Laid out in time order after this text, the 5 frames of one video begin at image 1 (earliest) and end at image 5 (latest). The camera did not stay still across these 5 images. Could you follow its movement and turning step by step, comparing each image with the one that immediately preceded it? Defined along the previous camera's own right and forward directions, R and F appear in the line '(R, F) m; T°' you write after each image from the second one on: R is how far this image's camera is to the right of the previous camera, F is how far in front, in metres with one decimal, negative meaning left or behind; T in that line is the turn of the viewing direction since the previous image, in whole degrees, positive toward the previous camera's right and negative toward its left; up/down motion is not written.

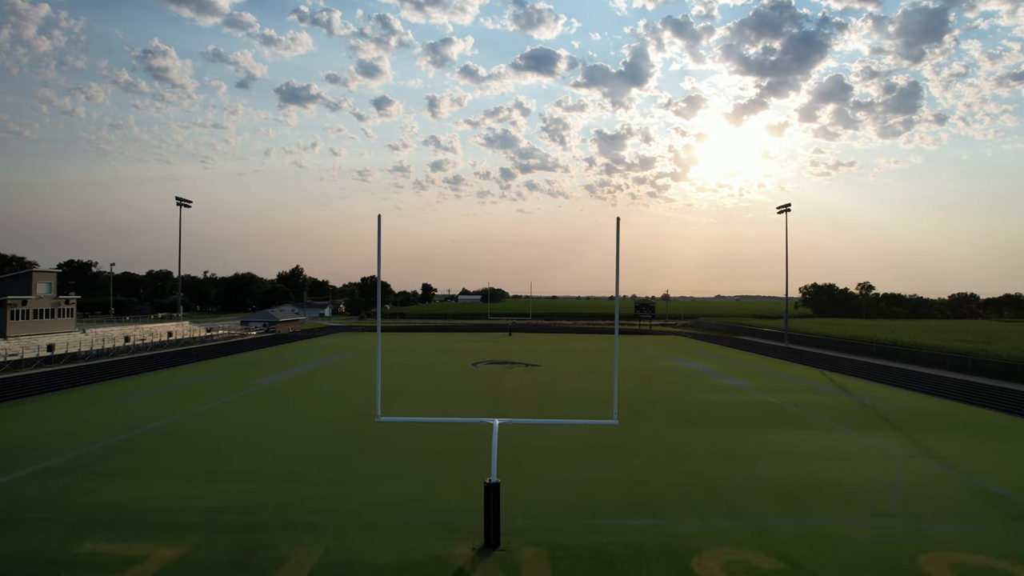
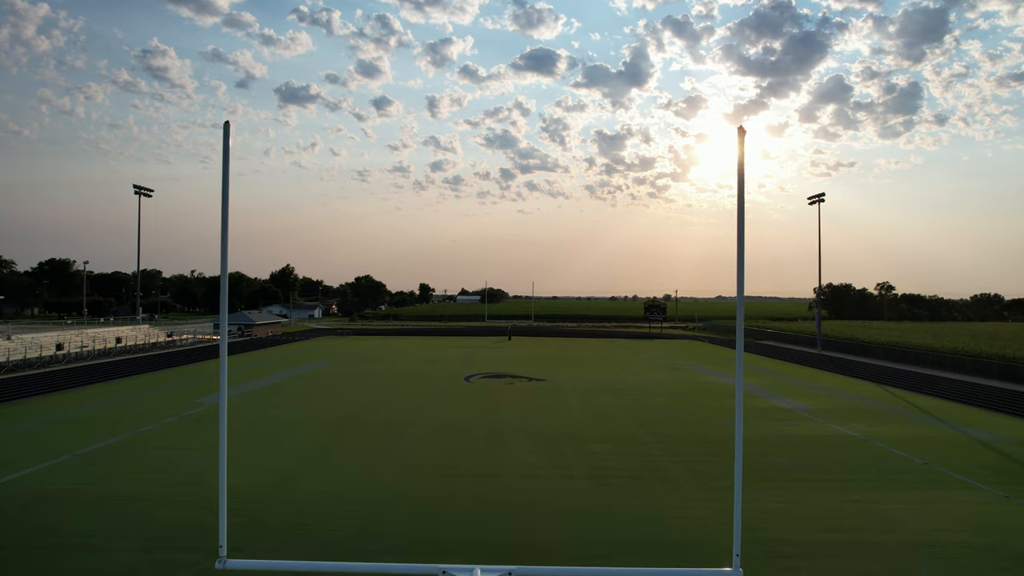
(0.0, +2.5) m; 0°
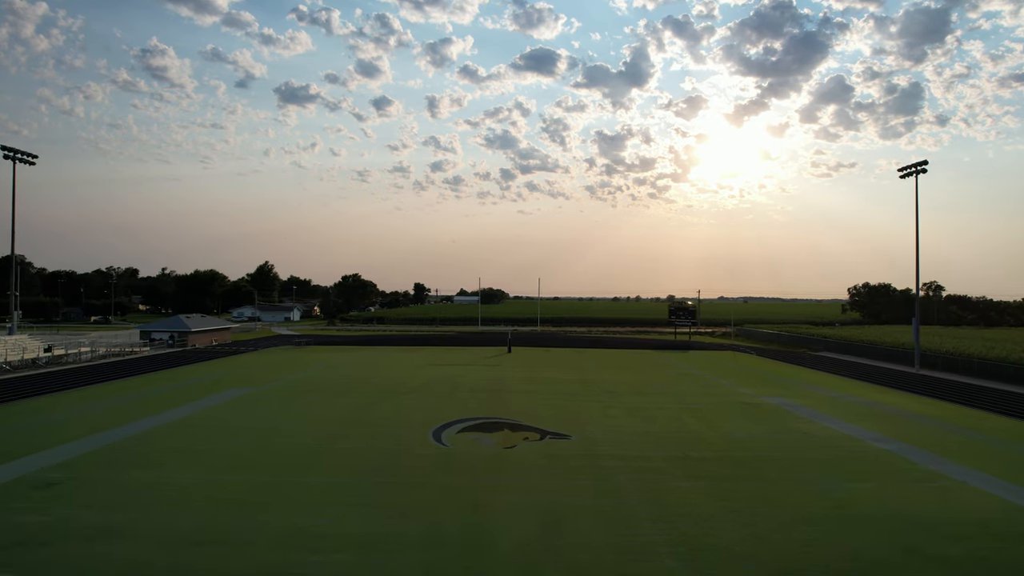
(0.0, +5.0) m; 0°
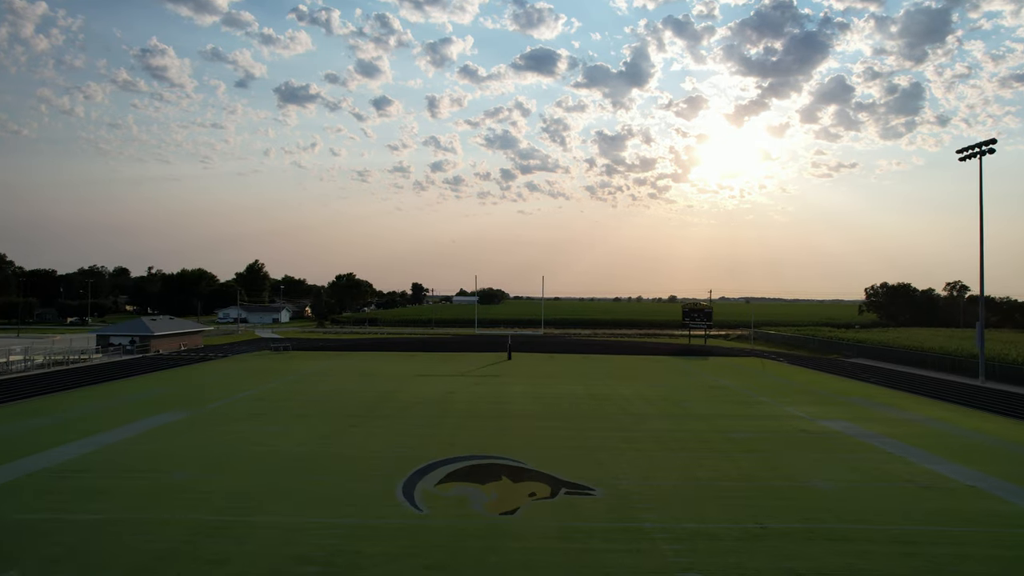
(0.0, +2.1) m; 0°
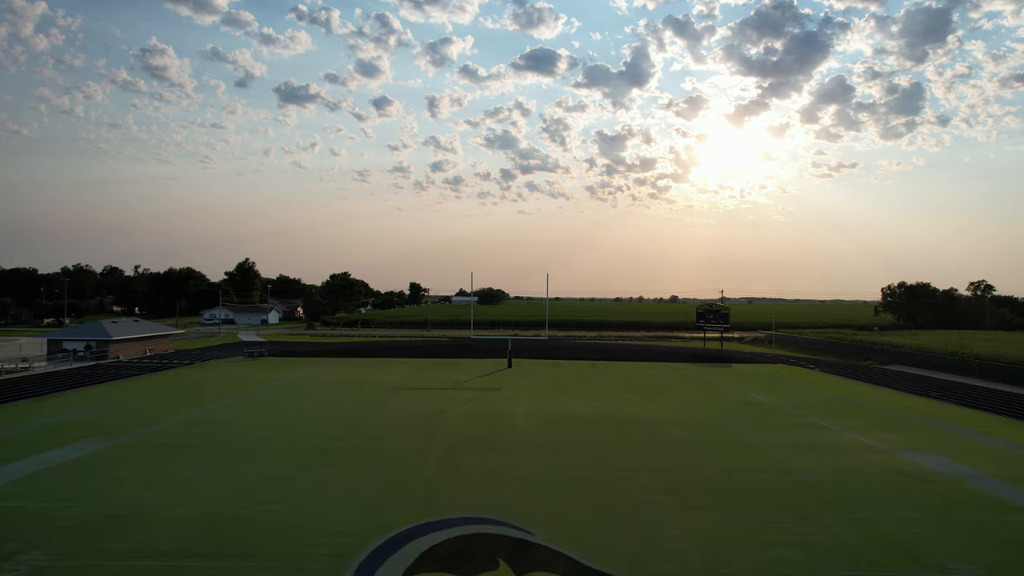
(0.0, +1.9) m; 0°
